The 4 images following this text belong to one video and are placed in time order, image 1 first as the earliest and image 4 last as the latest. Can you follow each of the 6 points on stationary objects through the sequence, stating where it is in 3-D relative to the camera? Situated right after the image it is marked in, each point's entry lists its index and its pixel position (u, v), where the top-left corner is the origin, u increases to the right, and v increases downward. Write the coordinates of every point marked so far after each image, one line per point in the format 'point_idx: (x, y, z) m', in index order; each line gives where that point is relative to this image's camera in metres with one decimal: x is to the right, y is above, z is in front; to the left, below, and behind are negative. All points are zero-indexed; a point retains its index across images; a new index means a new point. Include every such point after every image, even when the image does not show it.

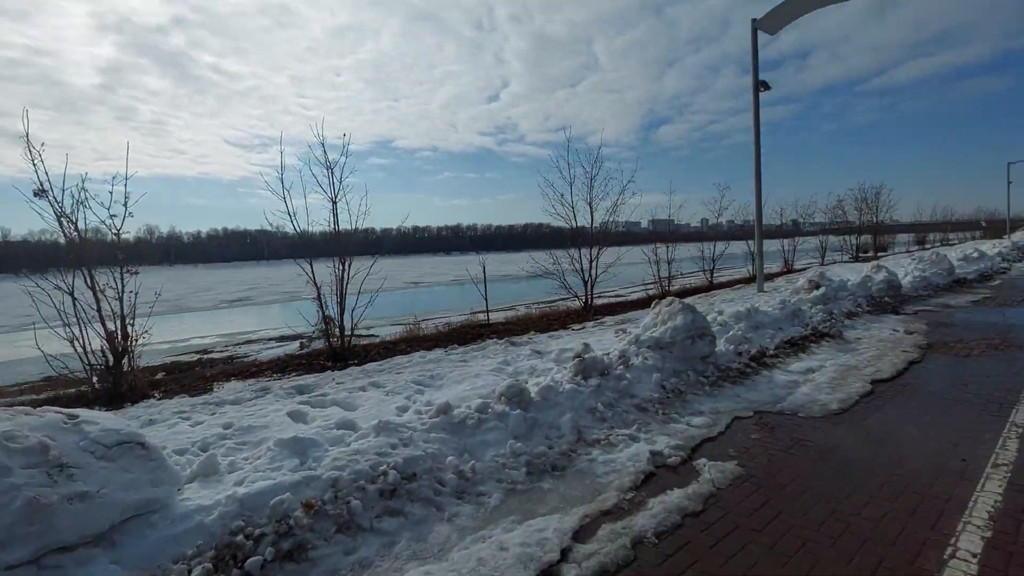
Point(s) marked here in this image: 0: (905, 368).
0: (+4.9, -1.0, +6.4) m
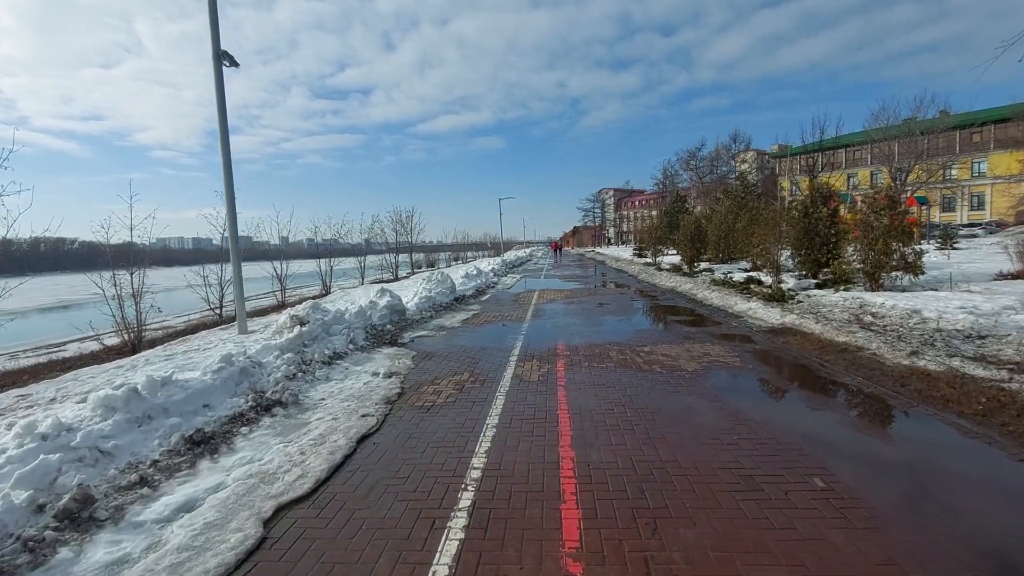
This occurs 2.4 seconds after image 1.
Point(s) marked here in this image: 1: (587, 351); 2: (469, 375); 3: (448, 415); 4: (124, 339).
0: (-1.4, -1.4, +4.4) m
1: (+1.2, -1.0, +8.2) m
2: (-0.6, -1.2, +7.0) m
3: (-0.7, -1.4, +5.5) m
4: (-8.3, -1.1, +11.0) m
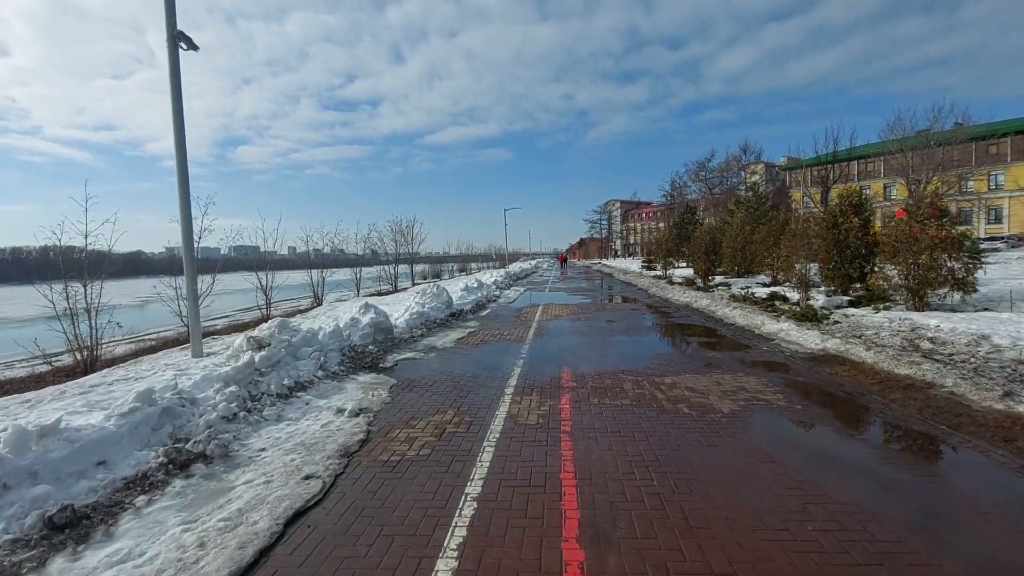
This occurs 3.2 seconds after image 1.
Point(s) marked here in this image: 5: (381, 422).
0: (-1.5, -1.6, +3.1) m
1: (+1.2, -1.3, +6.9) m
2: (-0.6, -1.4, +5.7) m
3: (-0.8, -1.5, +4.3) m
4: (-8.3, -1.3, +9.8) m
5: (-1.4, -1.4, +5.6) m
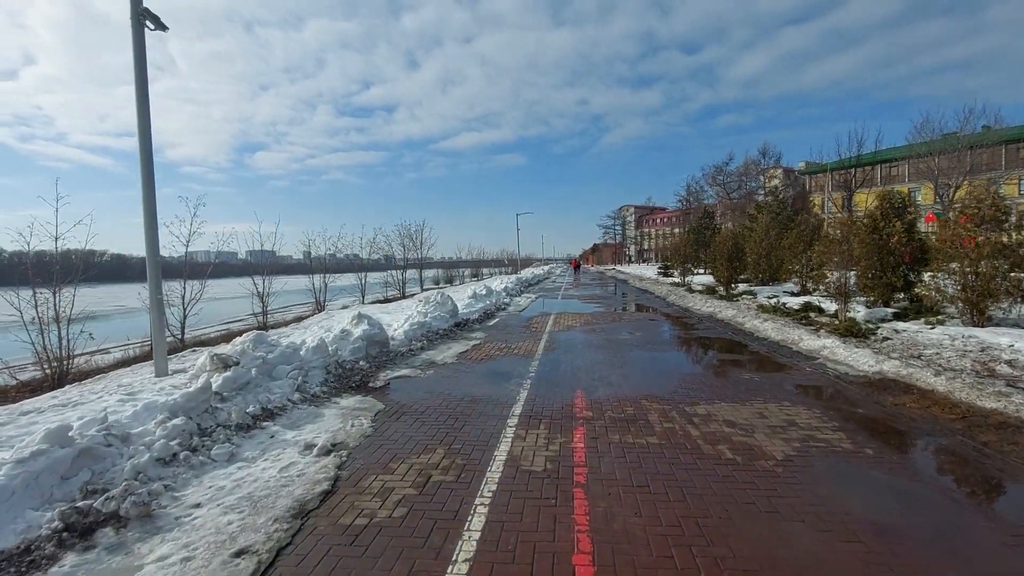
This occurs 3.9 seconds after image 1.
0: (-1.6, -1.7, +2.1) m
1: (+1.2, -1.4, +5.9) m
2: (-0.6, -1.5, +4.7) m
3: (-0.8, -1.7, +3.3) m
4: (-8.2, -1.4, +9.0) m
5: (-1.4, -1.6, +4.6) m
